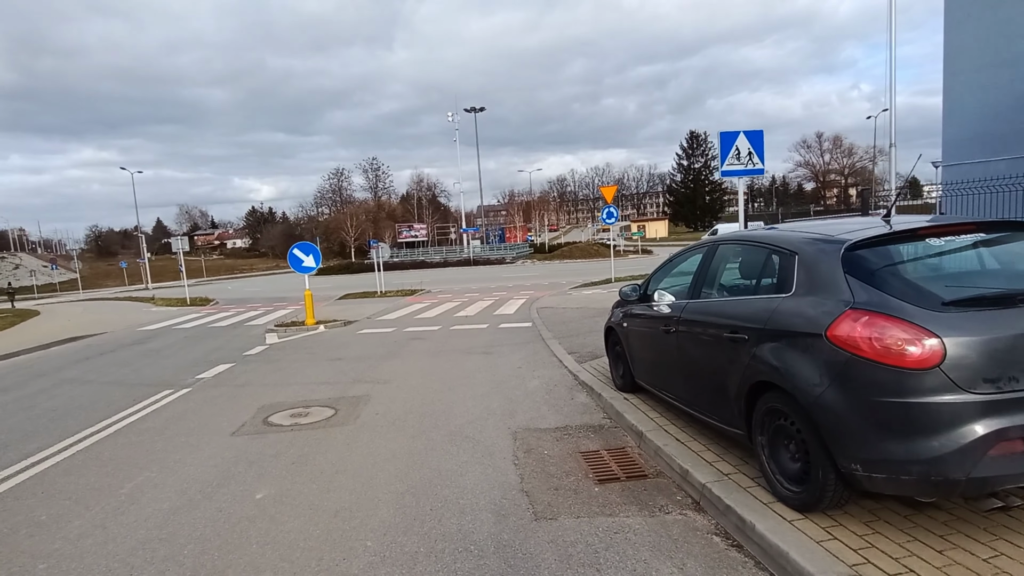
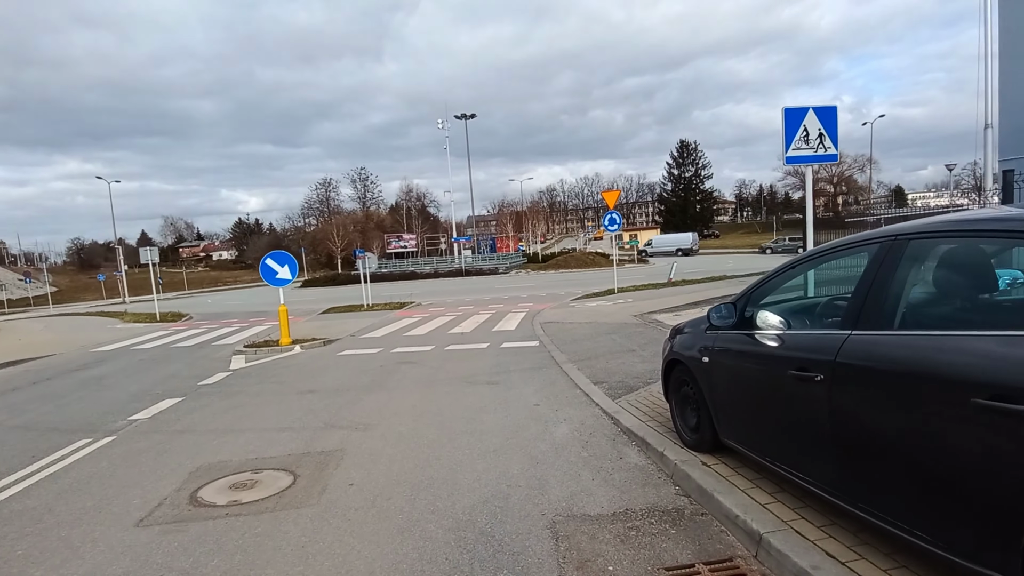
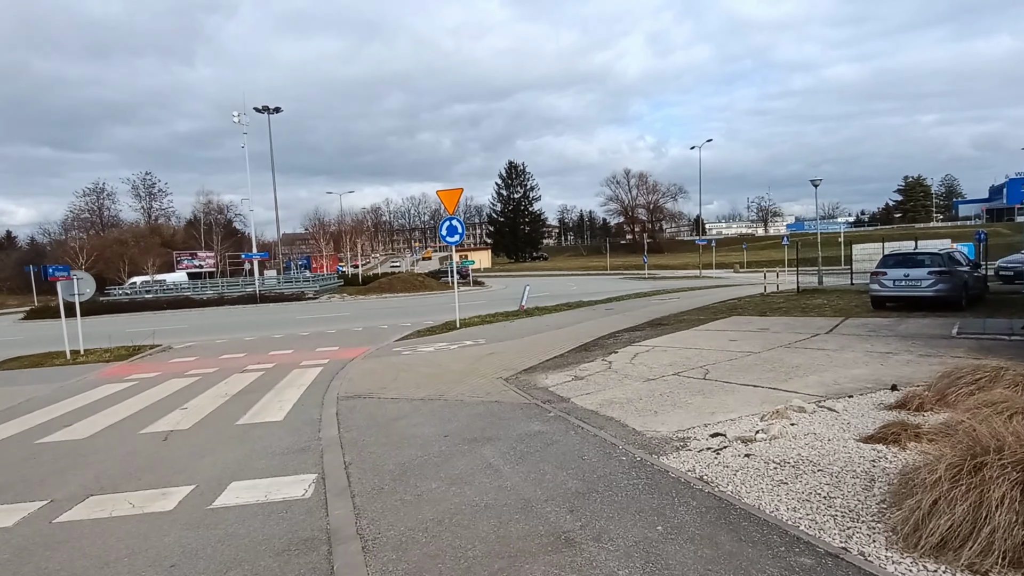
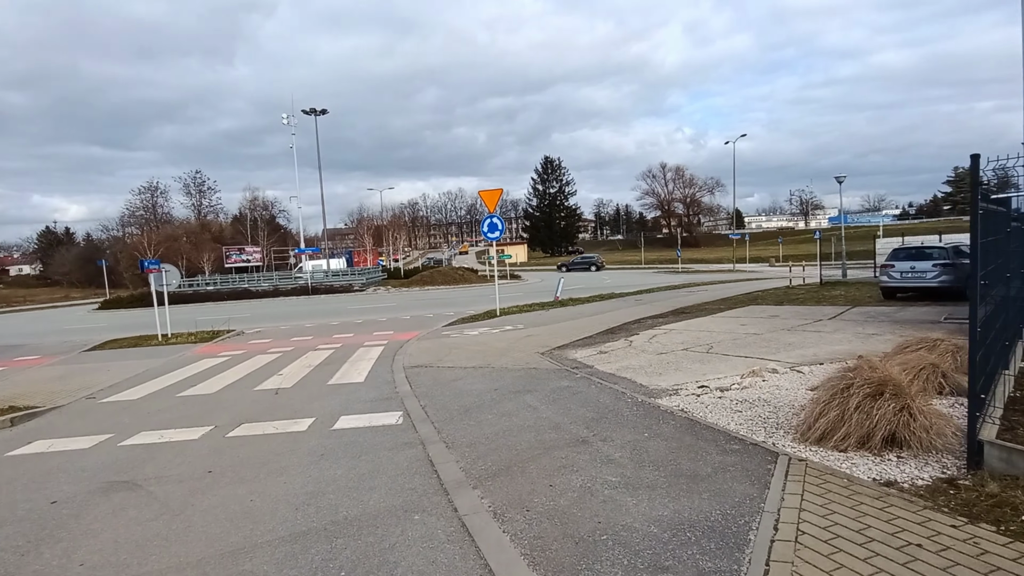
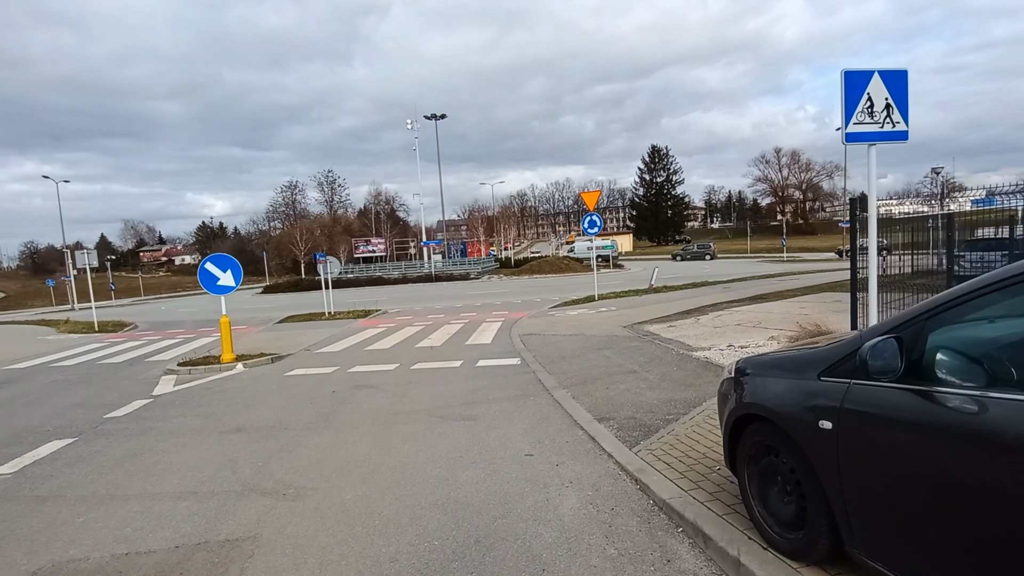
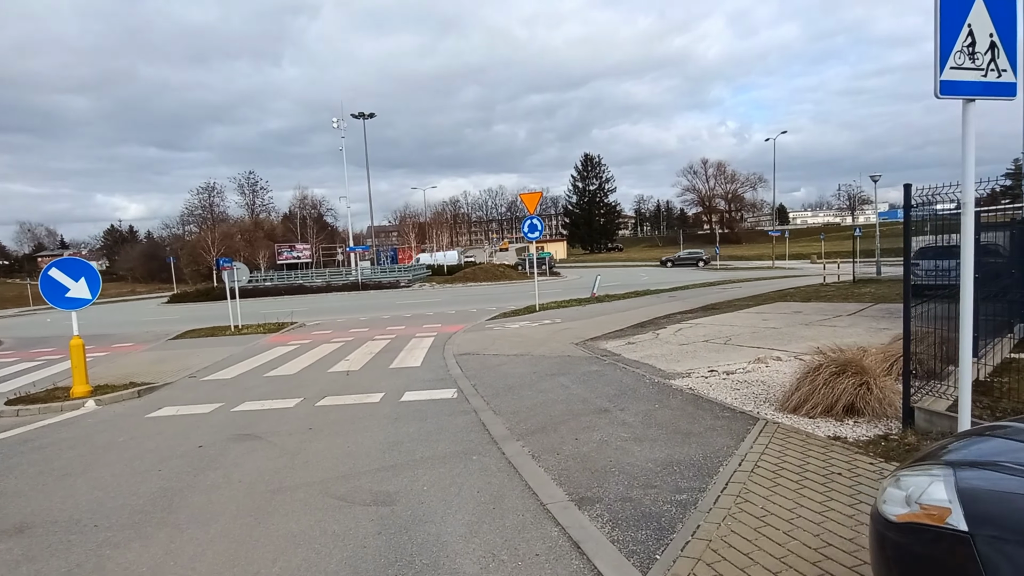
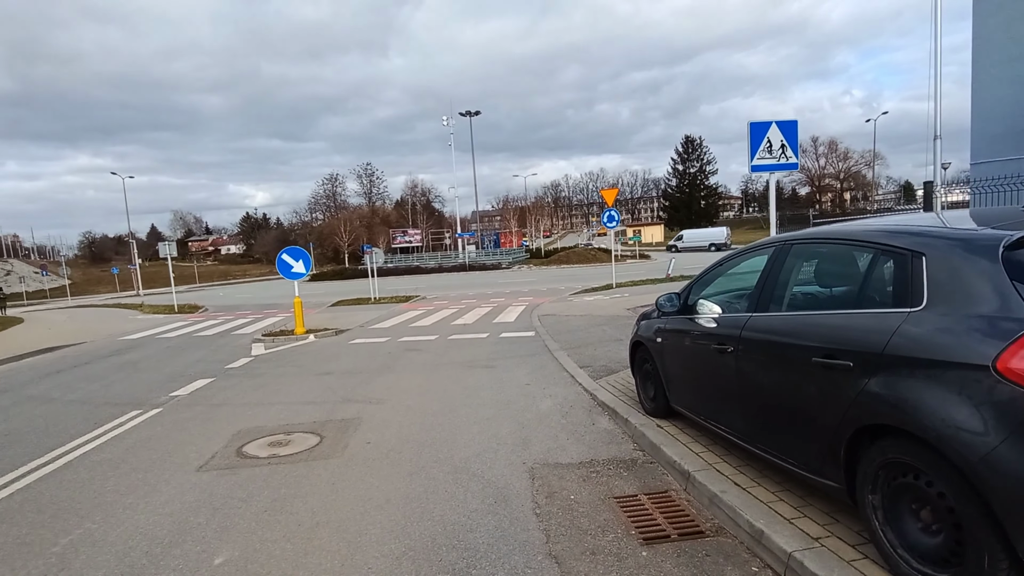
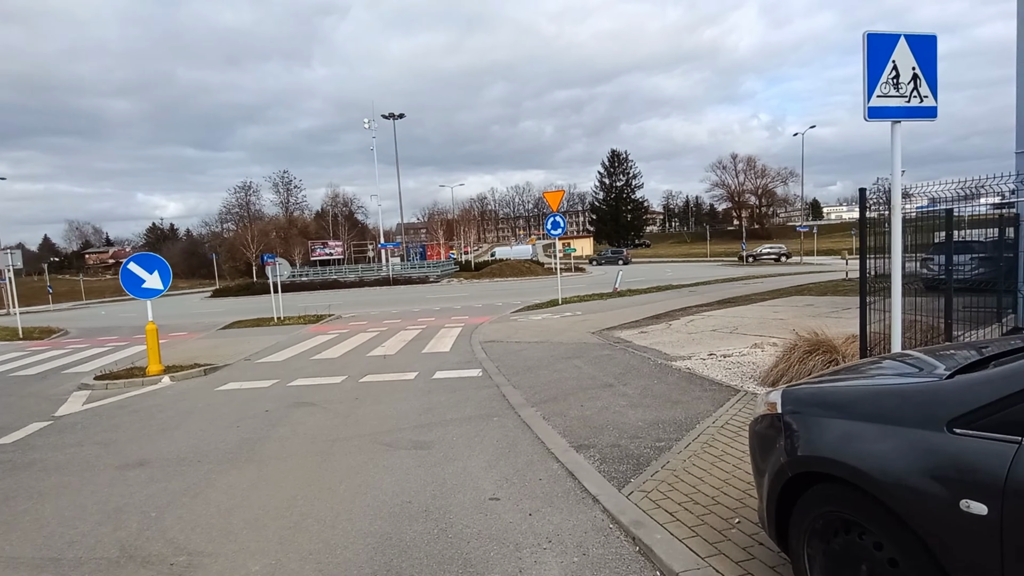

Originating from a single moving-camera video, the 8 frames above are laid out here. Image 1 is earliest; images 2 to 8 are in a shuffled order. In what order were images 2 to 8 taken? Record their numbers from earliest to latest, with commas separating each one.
7, 2, 5, 8, 6, 4, 3
